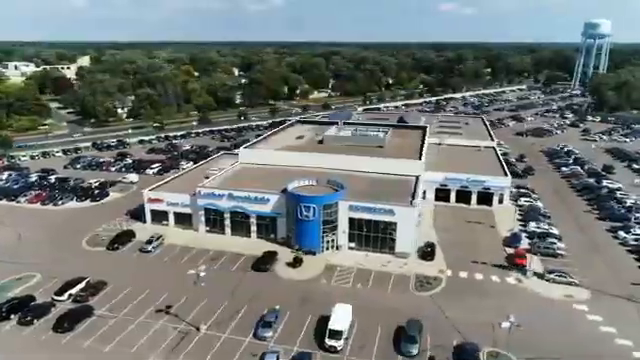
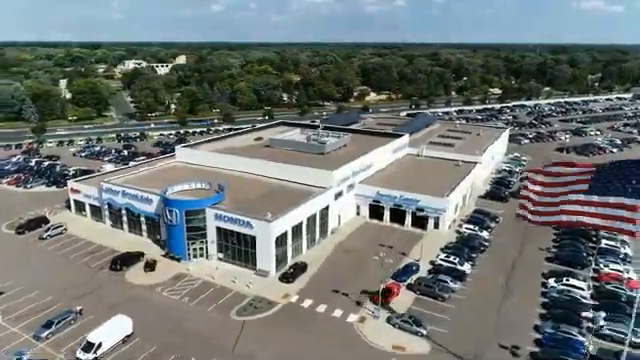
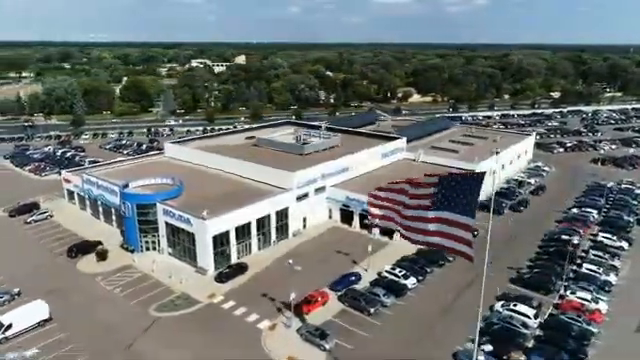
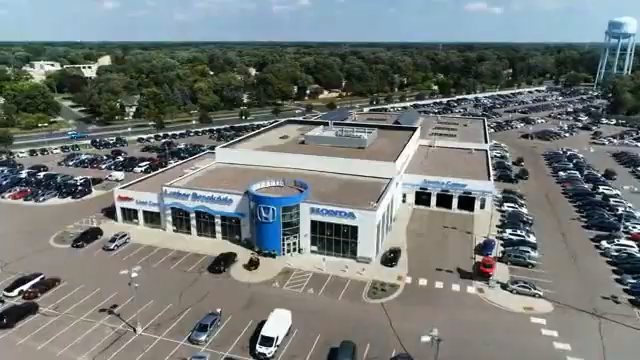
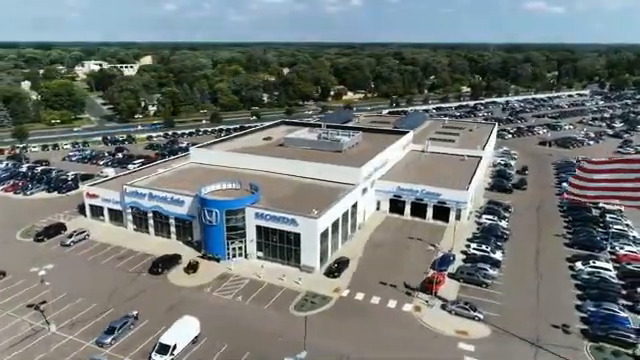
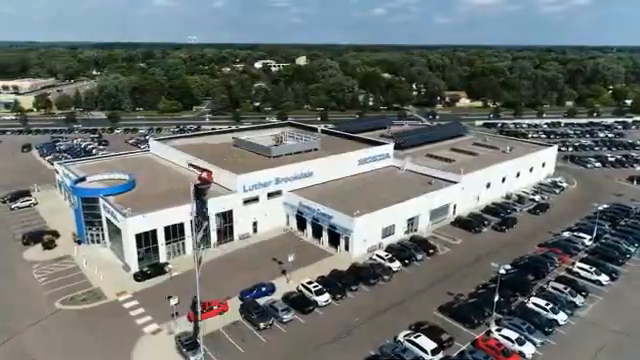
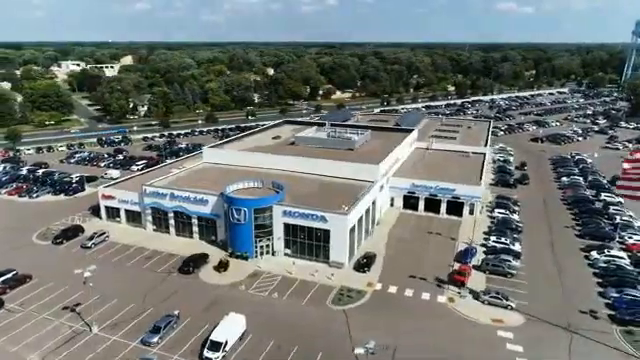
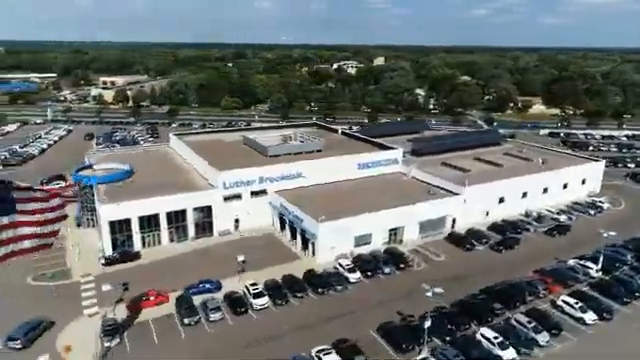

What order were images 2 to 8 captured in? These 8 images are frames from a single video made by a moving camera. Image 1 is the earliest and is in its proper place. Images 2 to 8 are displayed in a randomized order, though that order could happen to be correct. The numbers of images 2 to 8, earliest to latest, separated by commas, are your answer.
4, 7, 5, 2, 3, 6, 8
